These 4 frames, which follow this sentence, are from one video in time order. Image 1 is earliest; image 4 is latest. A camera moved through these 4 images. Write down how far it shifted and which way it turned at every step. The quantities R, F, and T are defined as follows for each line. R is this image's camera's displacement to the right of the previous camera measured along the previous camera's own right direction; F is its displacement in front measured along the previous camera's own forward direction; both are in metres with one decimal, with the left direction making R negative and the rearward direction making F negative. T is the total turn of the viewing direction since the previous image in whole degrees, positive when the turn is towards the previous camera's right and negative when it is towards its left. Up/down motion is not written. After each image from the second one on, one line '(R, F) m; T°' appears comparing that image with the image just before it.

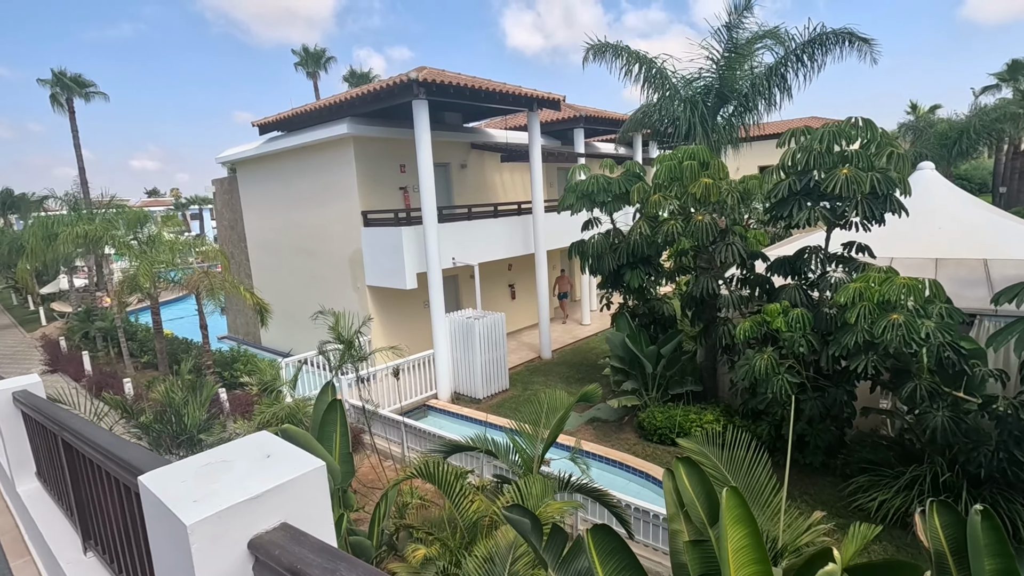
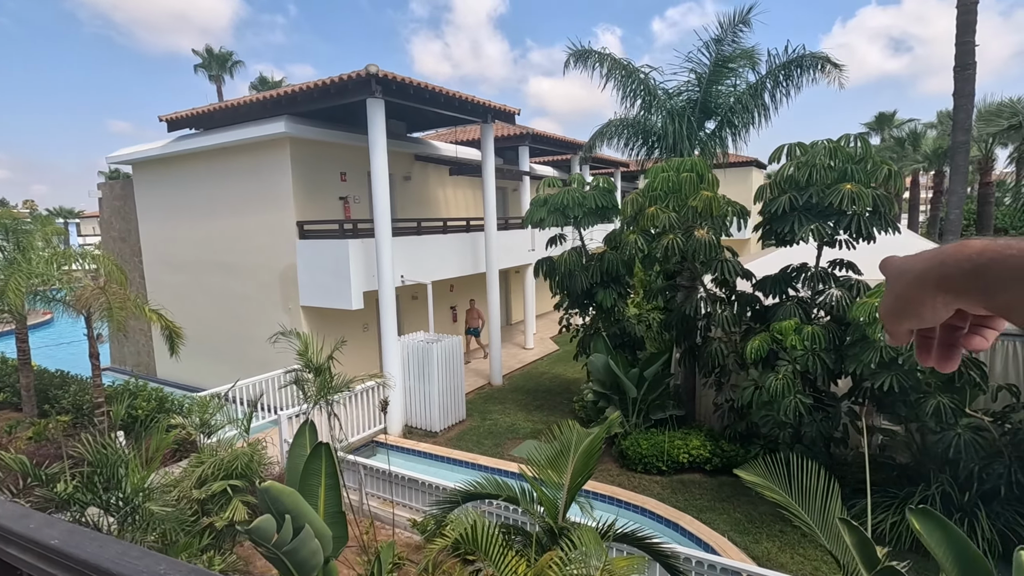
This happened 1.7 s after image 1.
(-1.1, +1.0) m; +10°
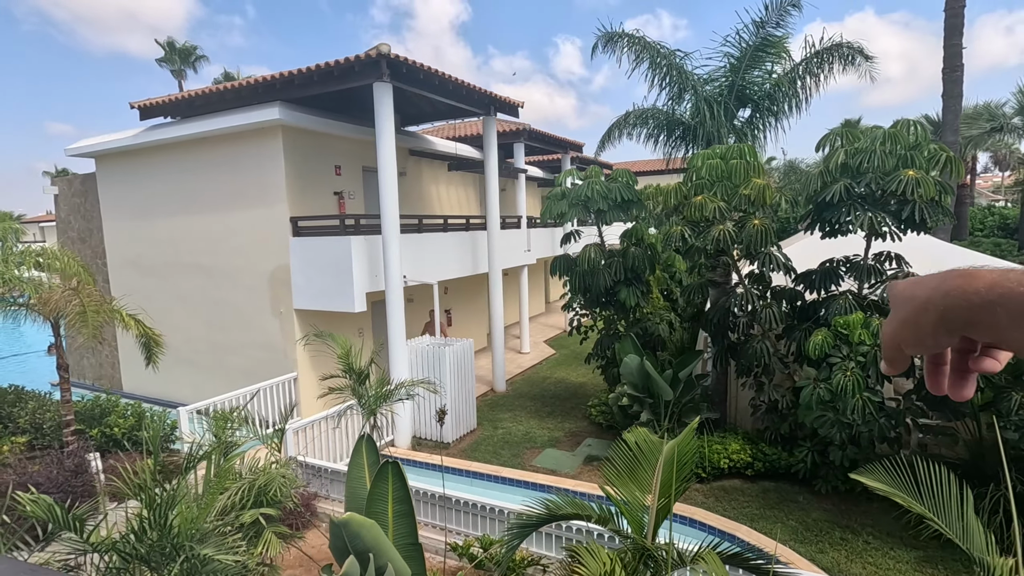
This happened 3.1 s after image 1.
(-1.0, +0.7) m; +4°
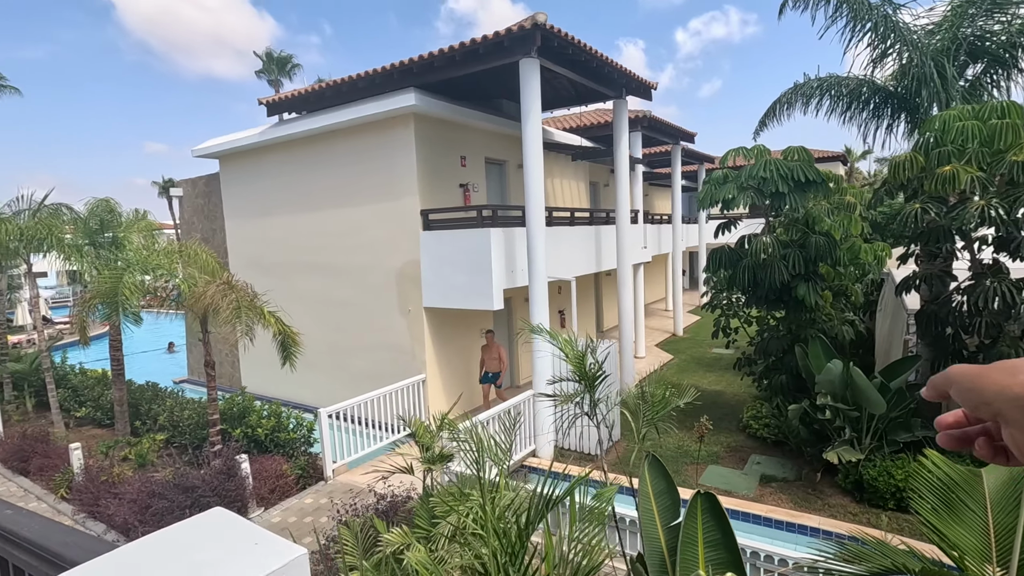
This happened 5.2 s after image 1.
(-1.5, +0.8) m; -6°
